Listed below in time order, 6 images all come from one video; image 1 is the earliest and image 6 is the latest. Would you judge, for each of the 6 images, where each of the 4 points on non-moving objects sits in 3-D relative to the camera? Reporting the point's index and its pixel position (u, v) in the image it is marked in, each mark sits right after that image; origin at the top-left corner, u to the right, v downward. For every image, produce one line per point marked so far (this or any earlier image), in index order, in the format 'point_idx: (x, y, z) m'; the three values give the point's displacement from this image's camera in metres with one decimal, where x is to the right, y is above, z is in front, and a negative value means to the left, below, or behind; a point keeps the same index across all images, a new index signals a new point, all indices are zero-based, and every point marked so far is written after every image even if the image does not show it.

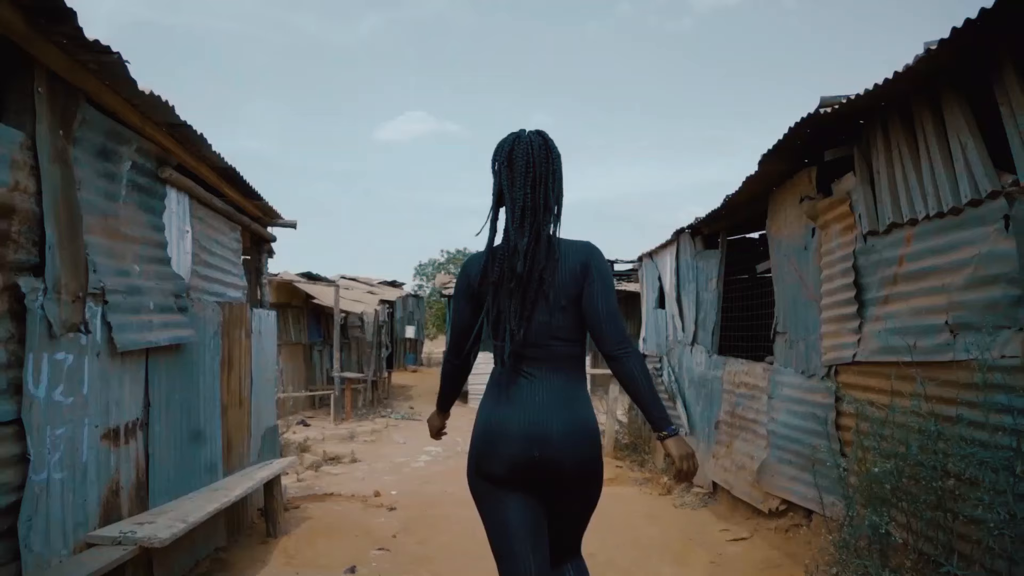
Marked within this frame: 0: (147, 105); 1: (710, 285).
0: (-2.2, +1.1, +4.1) m
1: (+2.5, 0.0, +8.3) m
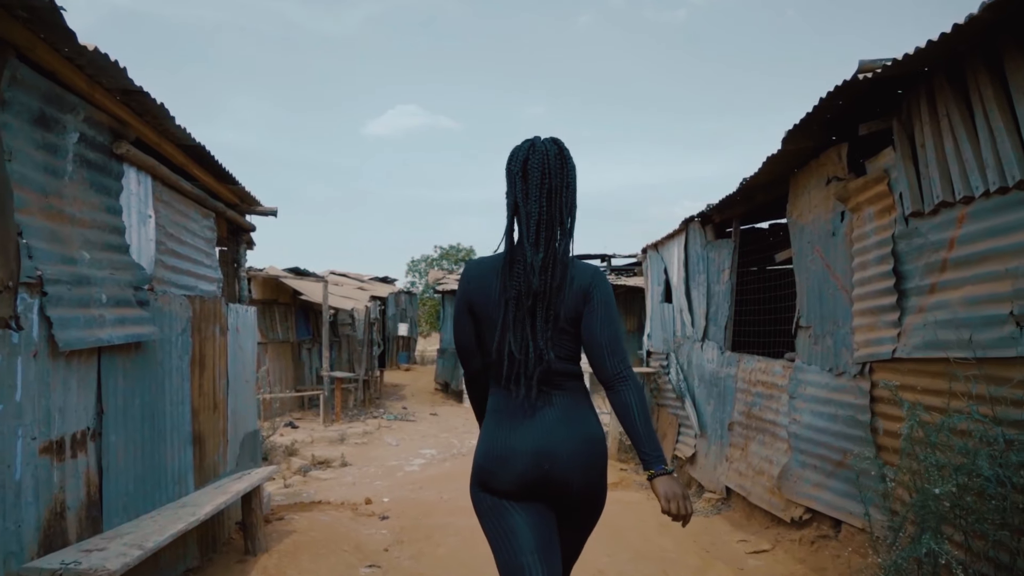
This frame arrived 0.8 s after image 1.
0: (-2.2, +1.2, +3.5) m
1: (+2.5, +0.1, +7.8) m
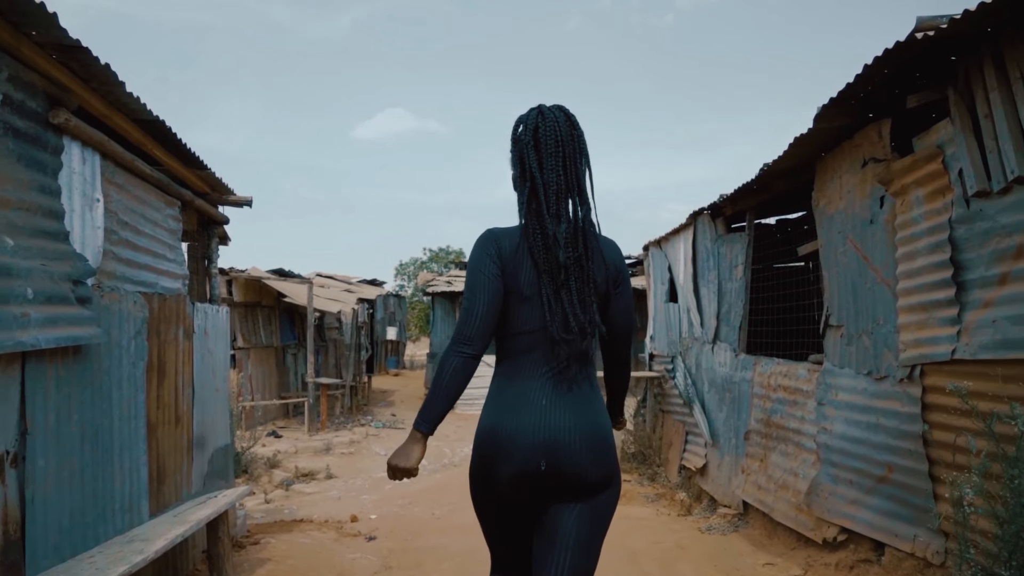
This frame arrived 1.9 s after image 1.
0: (-2.1, +1.2, +2.9) m
1: (+2.4, +0.2, +7.3) m
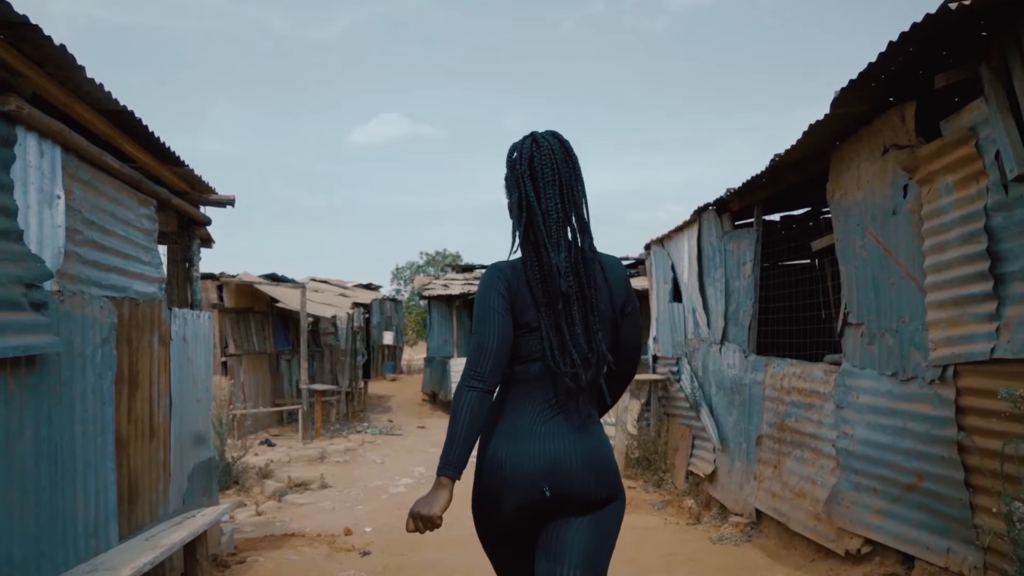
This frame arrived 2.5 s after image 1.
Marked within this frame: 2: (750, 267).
0: (-2.2, +1.2, +2.6) m
1: (+2.4, +0.2, +7.0) m
2: (+2.4, +0.2, +6.8) m
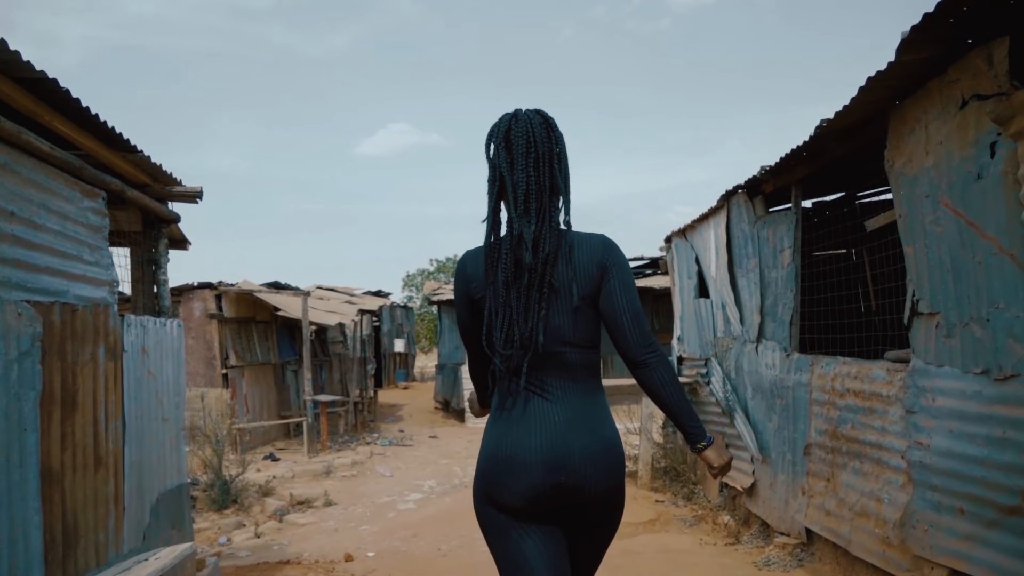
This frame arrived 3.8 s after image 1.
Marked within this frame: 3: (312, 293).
0: (-2.2, +1.2, +1.9) m
1: (+2.5, +0.3, +6.2) m
2: (+2.5, +0.3, +6.1) m
3: (-5.5, -0.1, +18.7) m
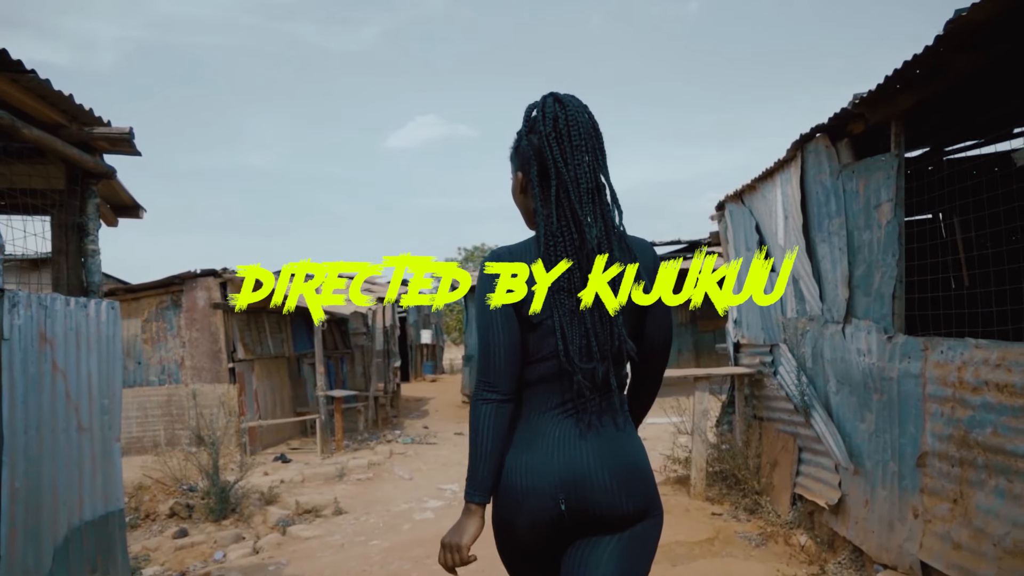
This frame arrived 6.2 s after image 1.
0: (-2.2, +1.3, +0.8) m
1: (+2.7, +0.5, +4.9) m
2: (+2.7, +0.6, +4.7) m
3: (-4.8, +0.2, +17.7) m
